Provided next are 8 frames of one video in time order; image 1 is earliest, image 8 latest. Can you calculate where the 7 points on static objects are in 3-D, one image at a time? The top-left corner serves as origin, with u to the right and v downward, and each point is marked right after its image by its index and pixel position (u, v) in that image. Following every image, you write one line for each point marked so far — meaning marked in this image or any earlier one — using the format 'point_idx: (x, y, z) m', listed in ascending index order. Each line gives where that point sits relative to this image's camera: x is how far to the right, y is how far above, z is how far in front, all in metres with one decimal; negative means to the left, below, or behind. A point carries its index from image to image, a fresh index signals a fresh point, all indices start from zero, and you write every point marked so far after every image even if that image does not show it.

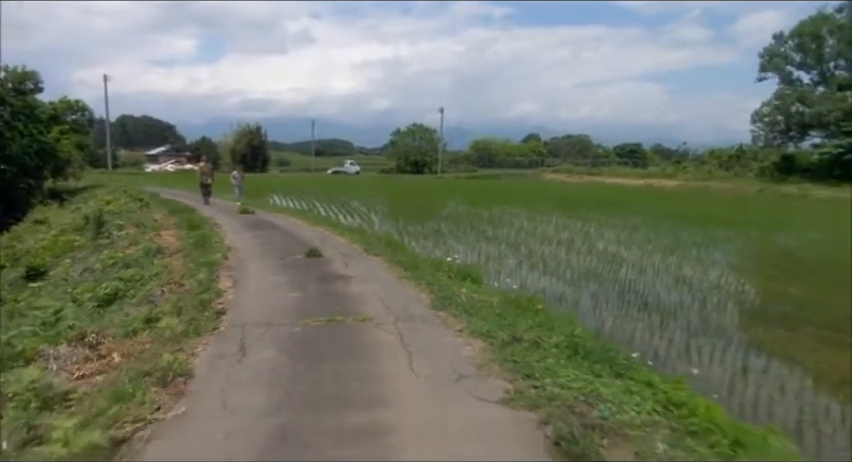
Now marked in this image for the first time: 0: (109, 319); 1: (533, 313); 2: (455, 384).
0: (-5.4, -1.5, +10.7) m
1: (+1.7, -1.3, +9.7) m
2: (+0.3, -1.6, +6.5) m
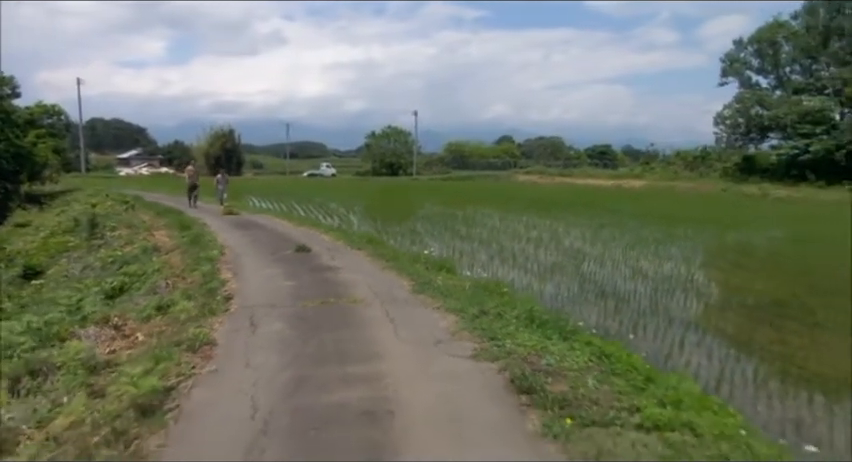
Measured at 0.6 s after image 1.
0: (-5.8, -1.4, +12.0) m
1: (+1.3, -1.1, +11.2) m
2: (+0.1, -1.5, +8.1) m
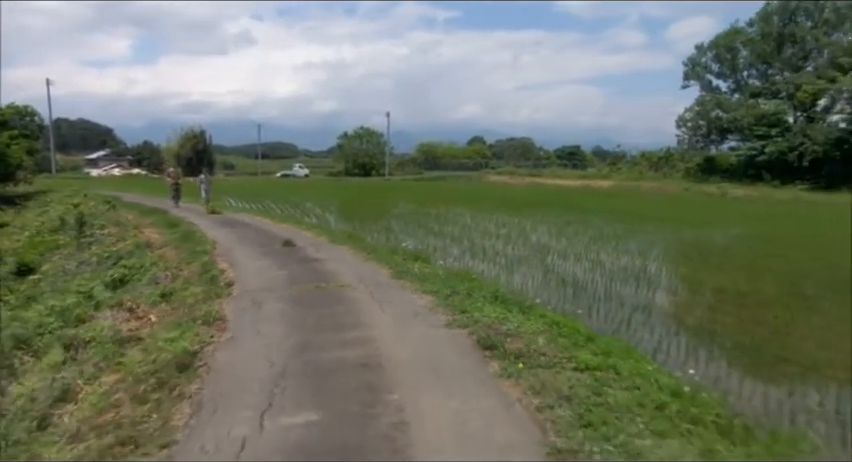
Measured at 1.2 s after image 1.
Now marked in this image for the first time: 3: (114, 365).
0: (-6.2, -1.3, +13.2) m
1: (+0.9, -1.0, +12.8) m
2: (-0.2, -1.3, +9.6) m
3: (-4.1, -1.8, +8.2) m
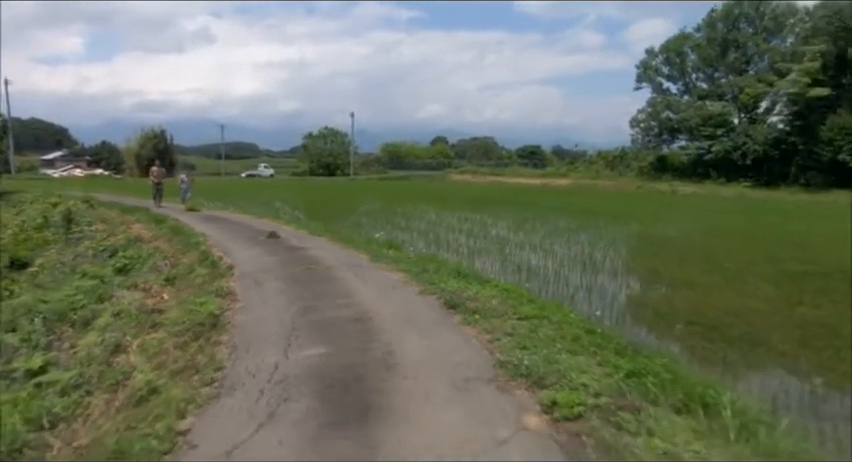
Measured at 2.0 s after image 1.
0: (-6.9, -1.1, +15.0) m
1: (+0.2, -0.7, +15.0) m
2: (-0.7, -1.1, +11.7) m
3: (-4.4, -1.6, +10.1) m
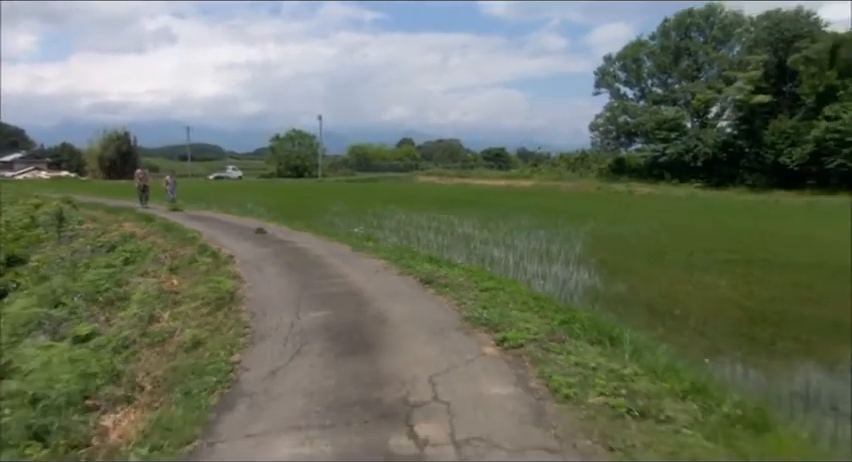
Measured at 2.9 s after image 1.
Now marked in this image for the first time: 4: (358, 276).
0: (-7.5, -1.0, +16.8) m
1: (-0.4, -0.6, +17.2) m
2: (-1.2, -0.9, +13.9) m
3: (-4.8, -1.4, +12.1) m
4: (-1.5, -1.0, +13.3) m
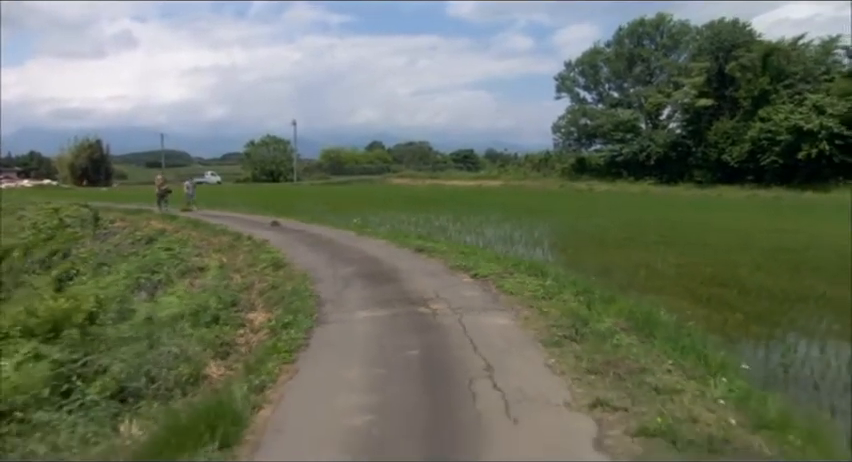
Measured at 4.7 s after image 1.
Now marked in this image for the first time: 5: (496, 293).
0: (-7.9, -0.7, +21.4) m
1: (-0.9, -0.1, +22.1) m
2: (-1.4, -0.5, +18.8) m
3: (-5.0, -1.0, +16.8) m
4: (-1.7, -0.5, +18.2) m
5: (+1.3, -1.1, +11.3) m
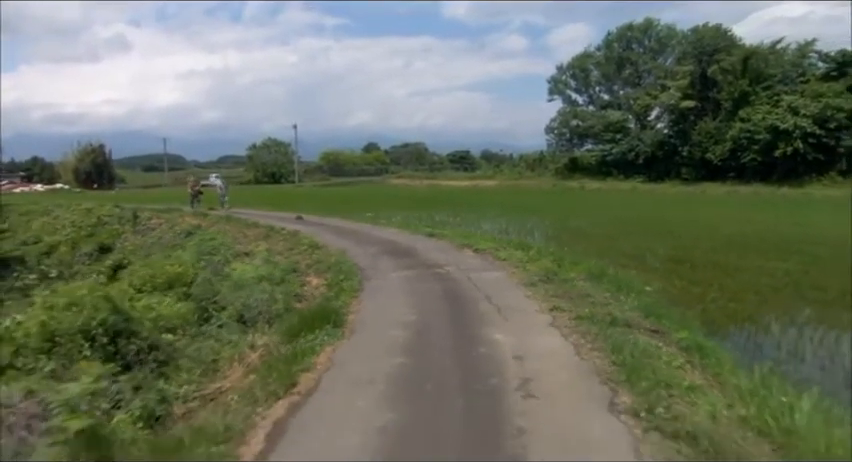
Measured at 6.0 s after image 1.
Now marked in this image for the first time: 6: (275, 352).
0: (-7.7, -0.4, +25.0) m
1: (-0.6, +0.2, +25.8) m
2: (-1.1, -0.1, +22.5) m
3: (-4.7, -0.7, +20.5) m
4: (-1.4, -0.2, +21.9) m
5: (+1.6, -0.7, +15.0) m
6: (-2.0, -1.6, +8.2) m
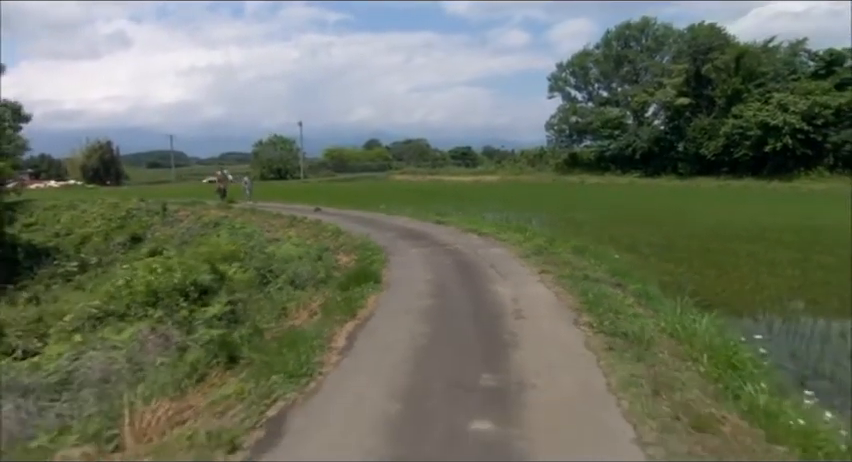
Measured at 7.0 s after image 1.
0: (-7.3, +0.1, +27.8) m
1: (-0.2, +0.7, +28.5) m
2: (-0.8, +0.4, +25.2) m
3: (-4.3, -0.3, +23.2) m
4: (-1.0, +0.3, +24.6) m
5: (+1.9, -0.3, +17.7) m
6: (-1.7, -1.2, +11.0) m
